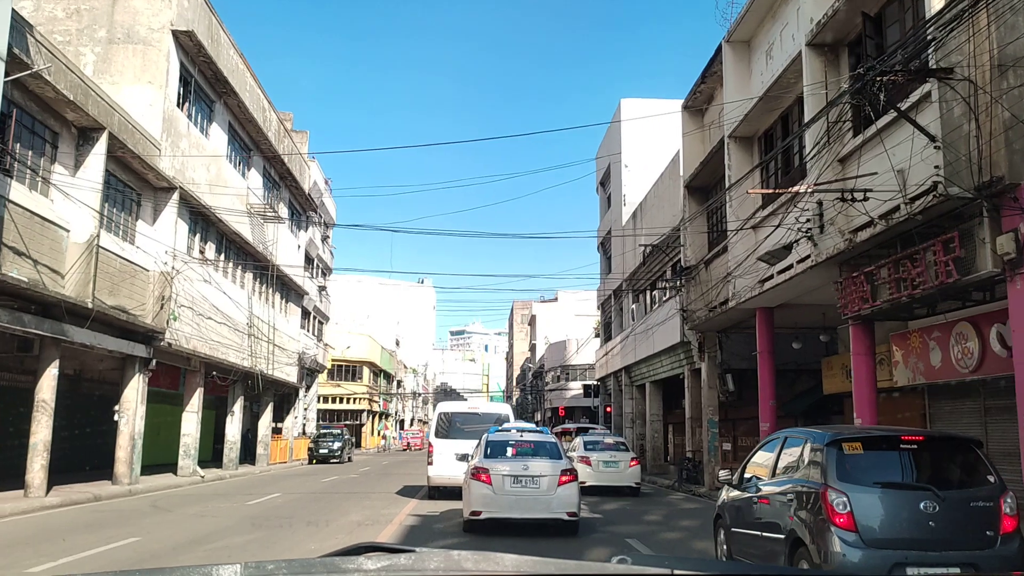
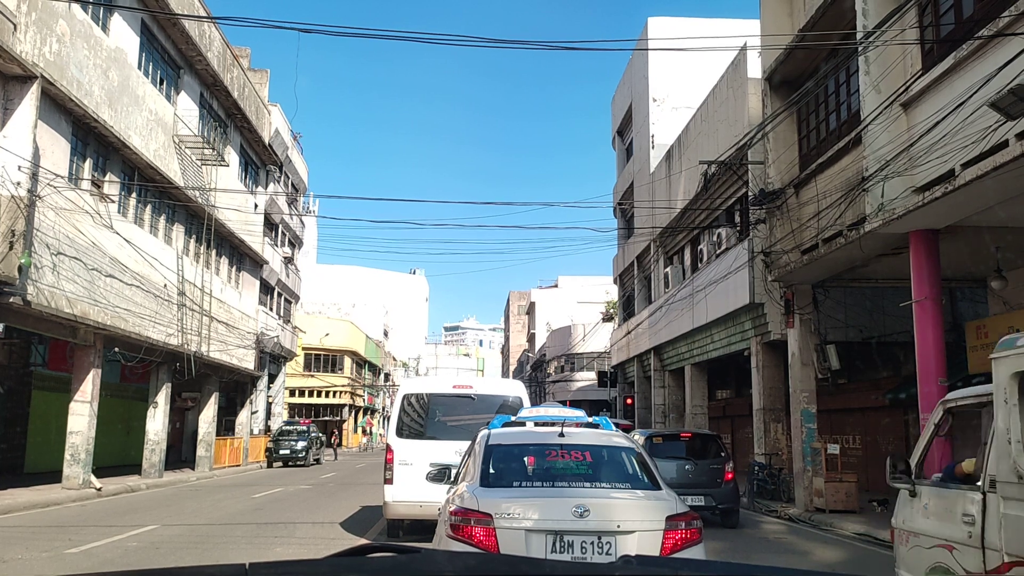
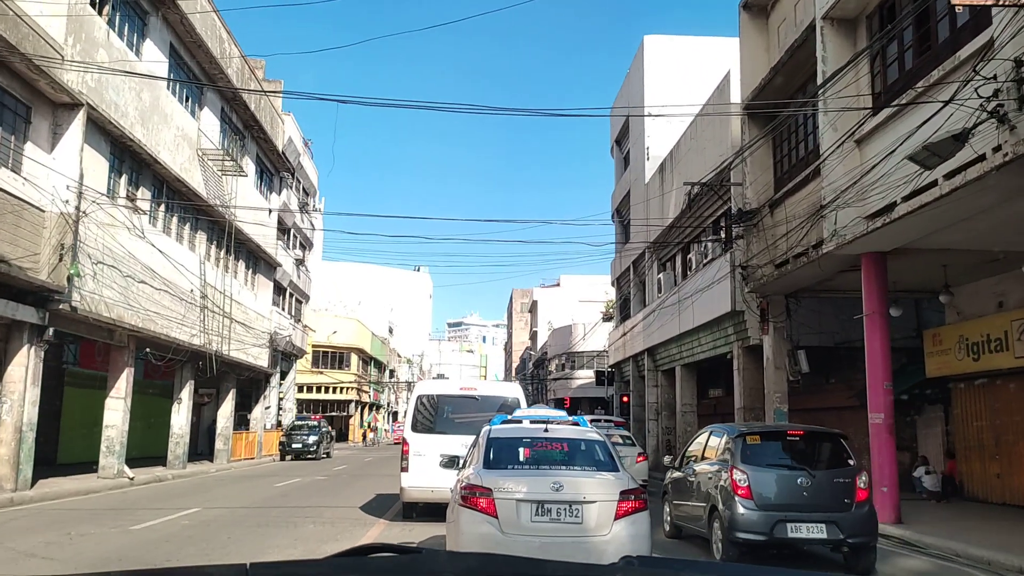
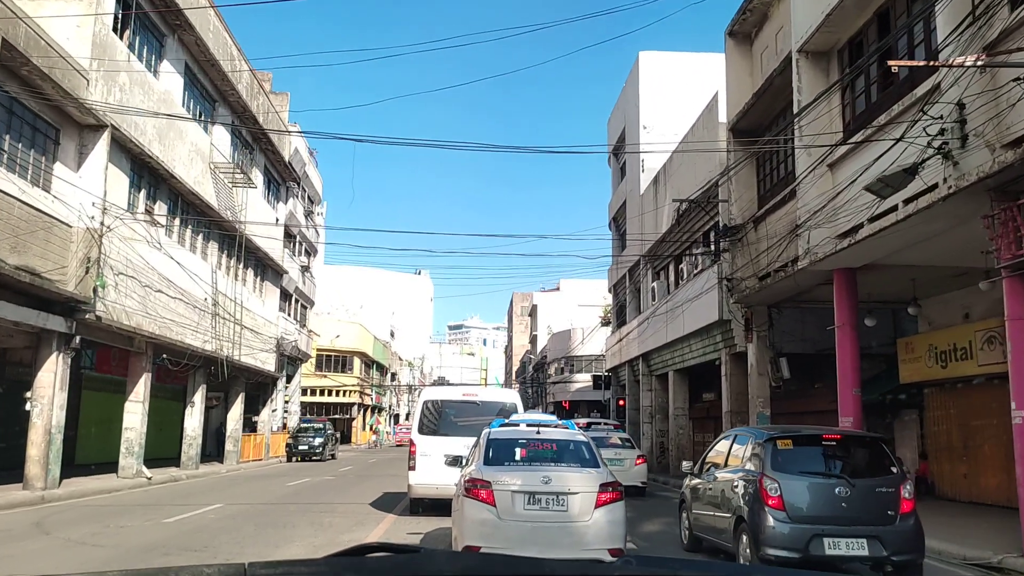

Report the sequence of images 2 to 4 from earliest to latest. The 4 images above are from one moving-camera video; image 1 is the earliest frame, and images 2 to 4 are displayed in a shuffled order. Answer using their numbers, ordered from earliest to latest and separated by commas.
4, 3, 2
